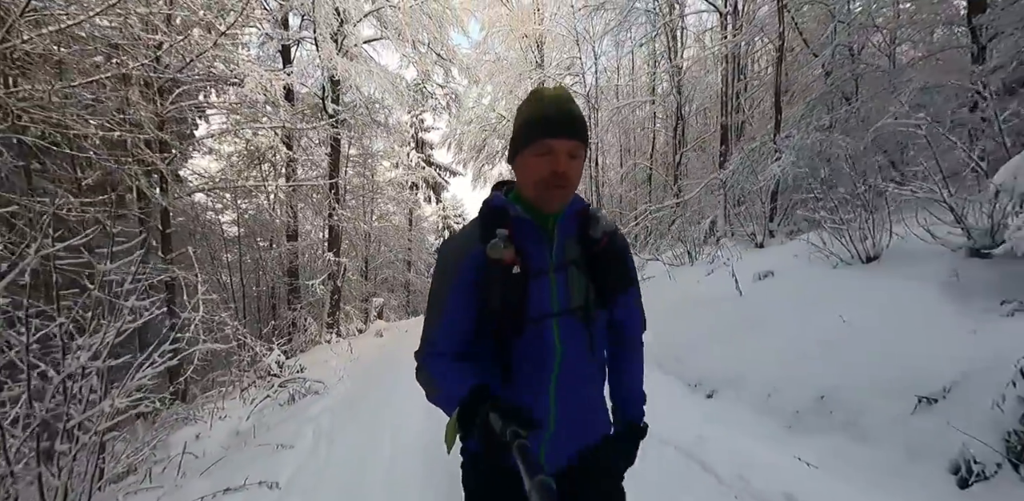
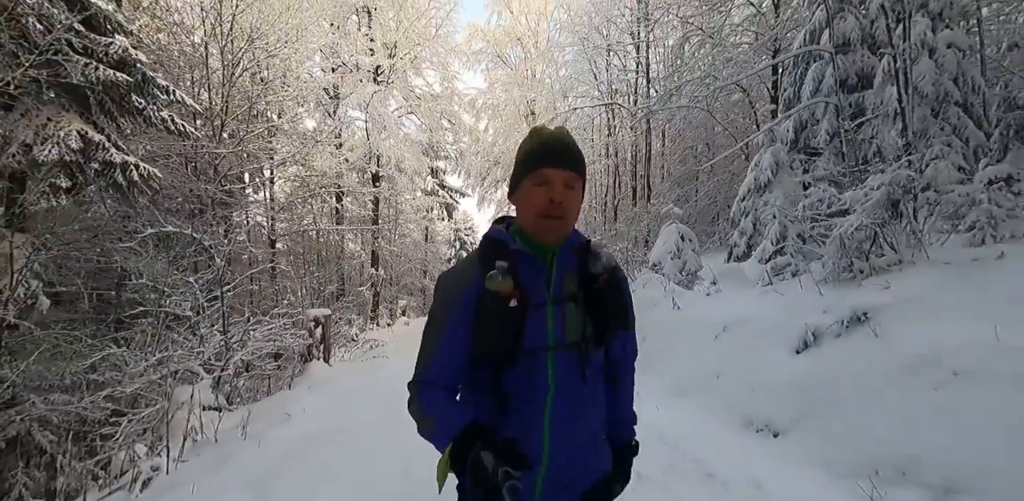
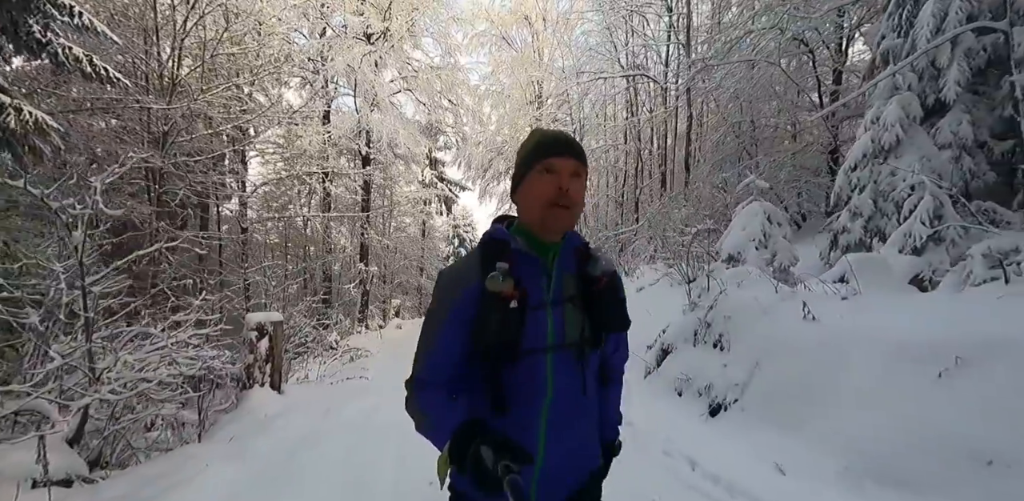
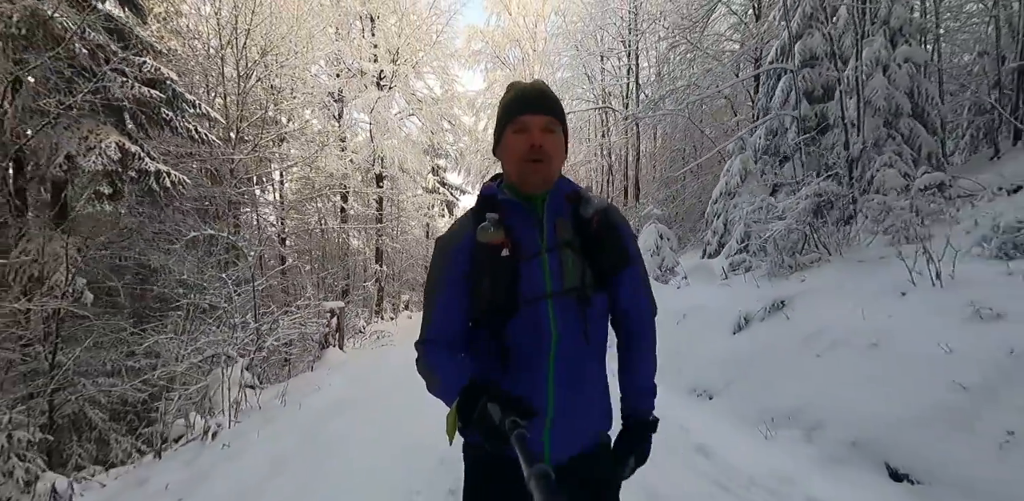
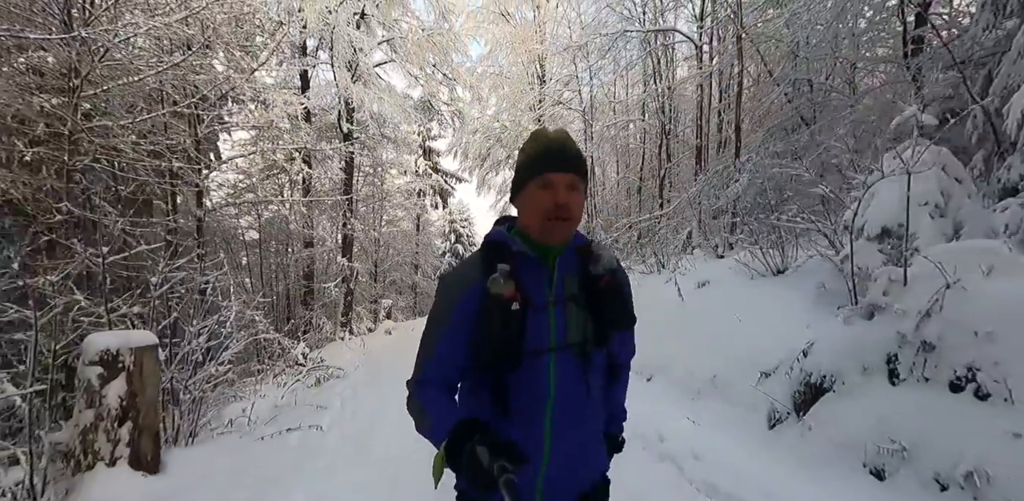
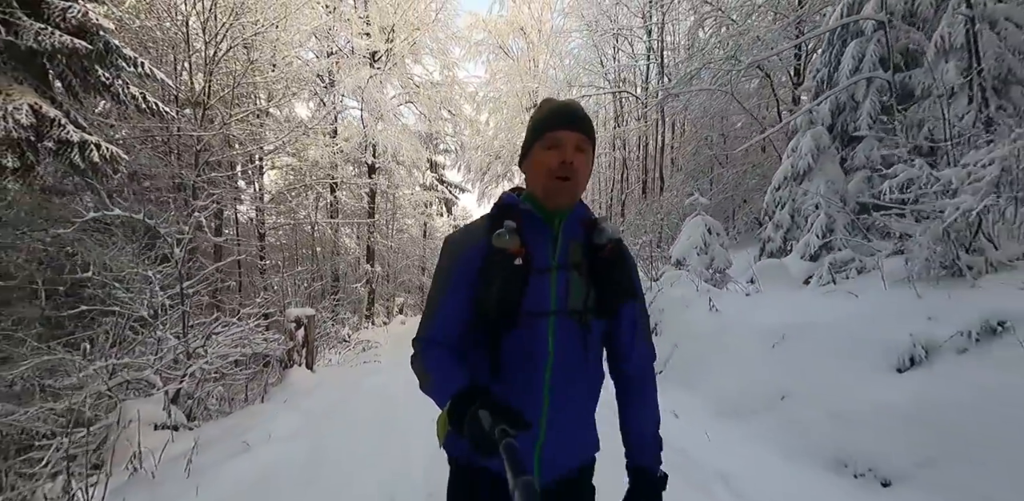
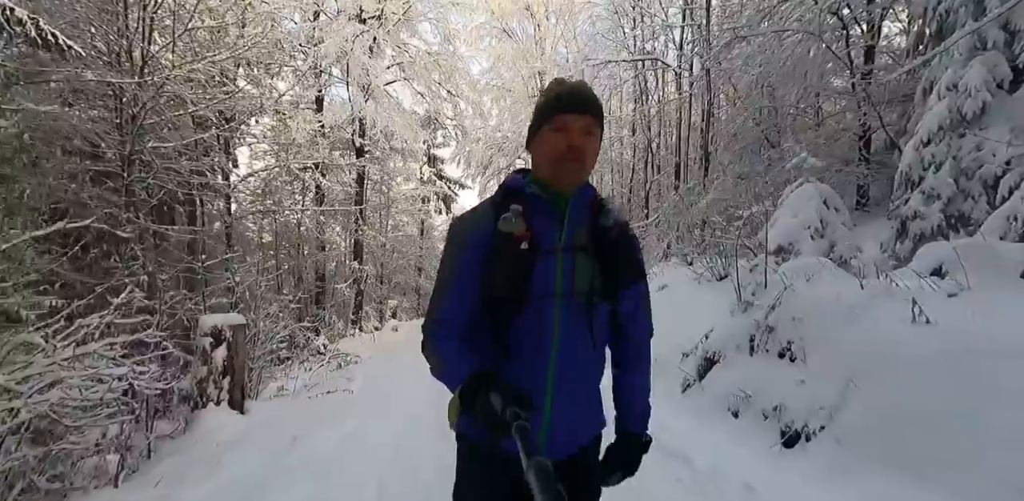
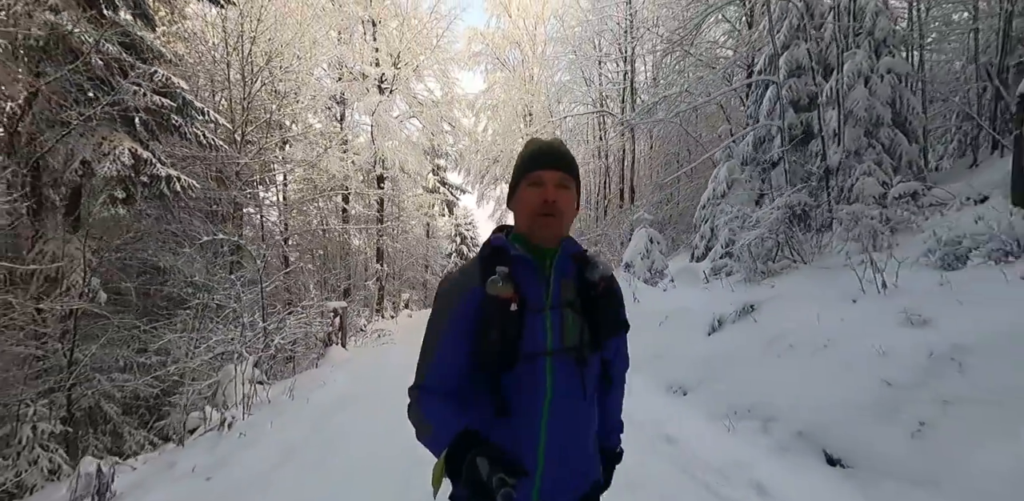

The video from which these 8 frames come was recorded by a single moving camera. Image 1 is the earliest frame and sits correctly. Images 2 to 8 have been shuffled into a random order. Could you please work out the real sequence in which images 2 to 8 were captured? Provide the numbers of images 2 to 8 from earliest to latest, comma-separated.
5, 7, 3, 6, 2, 4, 8
